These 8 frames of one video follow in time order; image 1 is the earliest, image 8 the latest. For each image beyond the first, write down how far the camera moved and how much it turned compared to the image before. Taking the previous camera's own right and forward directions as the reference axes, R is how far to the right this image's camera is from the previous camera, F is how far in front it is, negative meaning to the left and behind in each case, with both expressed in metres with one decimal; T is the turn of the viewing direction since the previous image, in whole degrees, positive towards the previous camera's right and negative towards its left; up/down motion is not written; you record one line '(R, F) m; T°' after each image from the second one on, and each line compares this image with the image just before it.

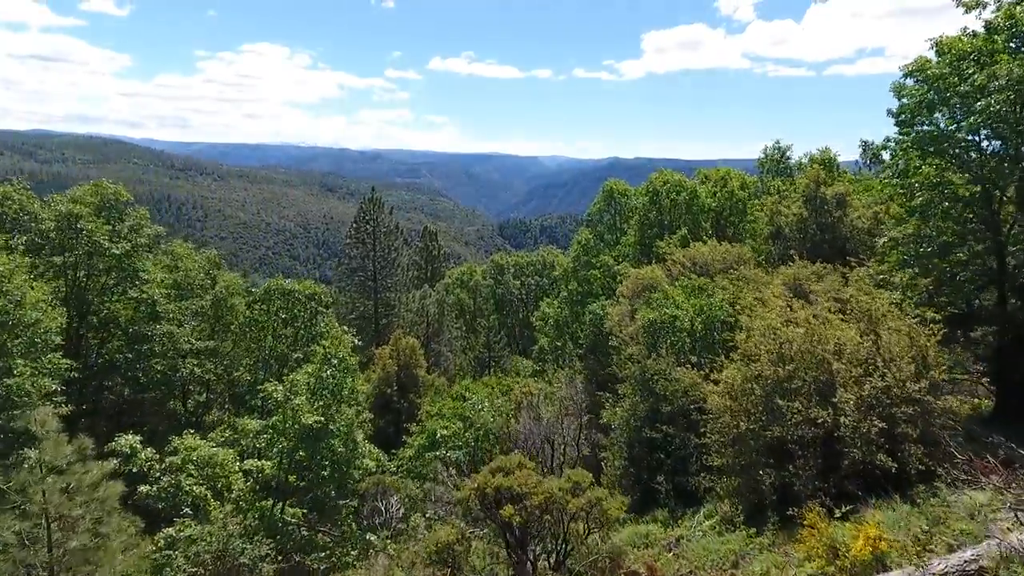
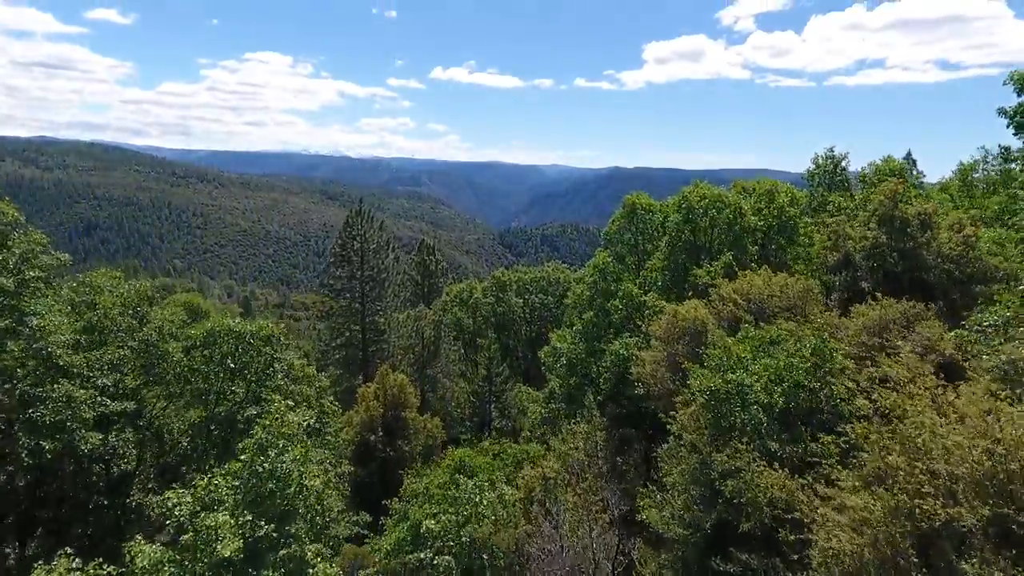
(-0.2, +3.6) m; 0°
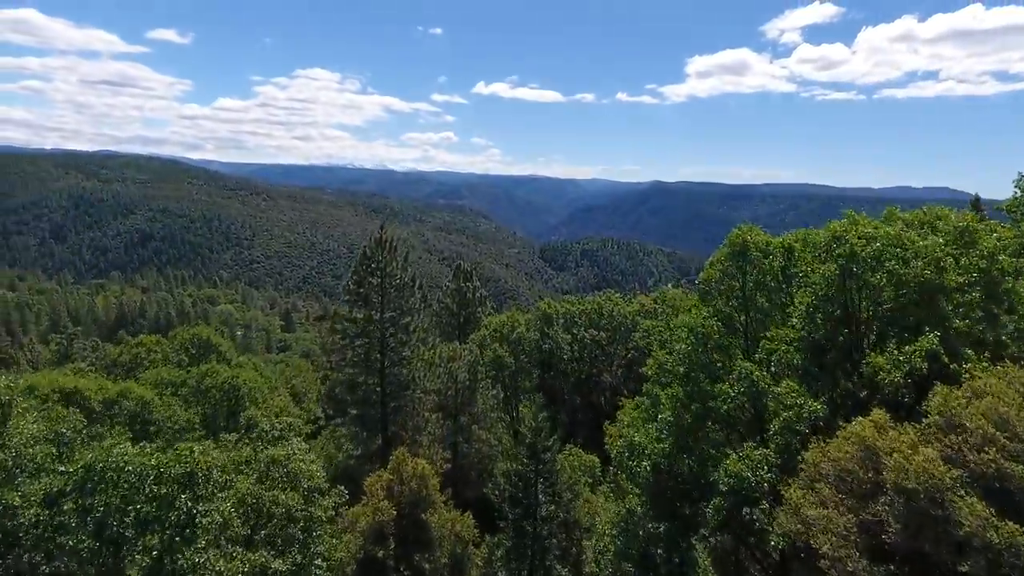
(-0.6, +5.7) m; -4°
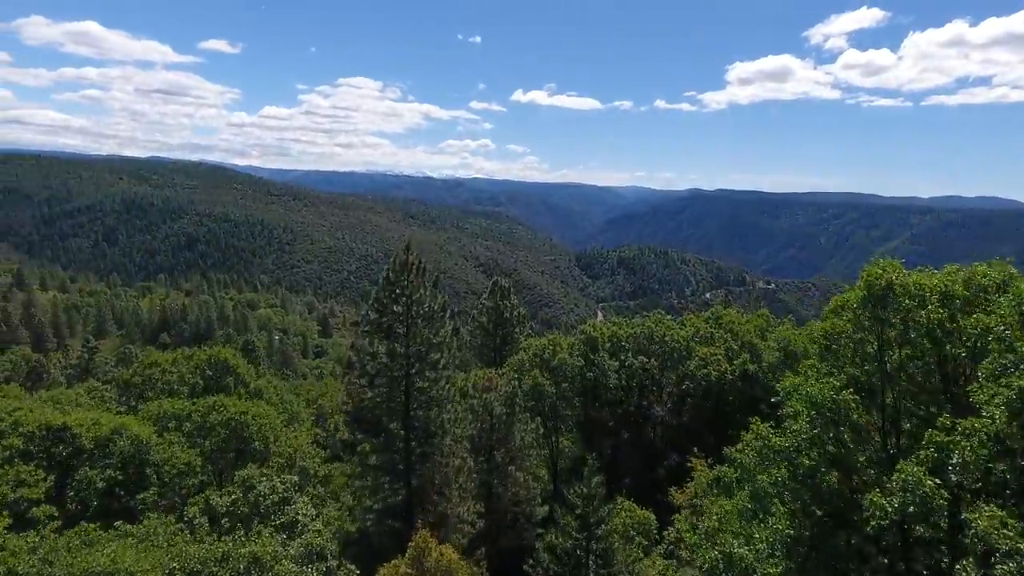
(-0.4, +3.7) m; -3°
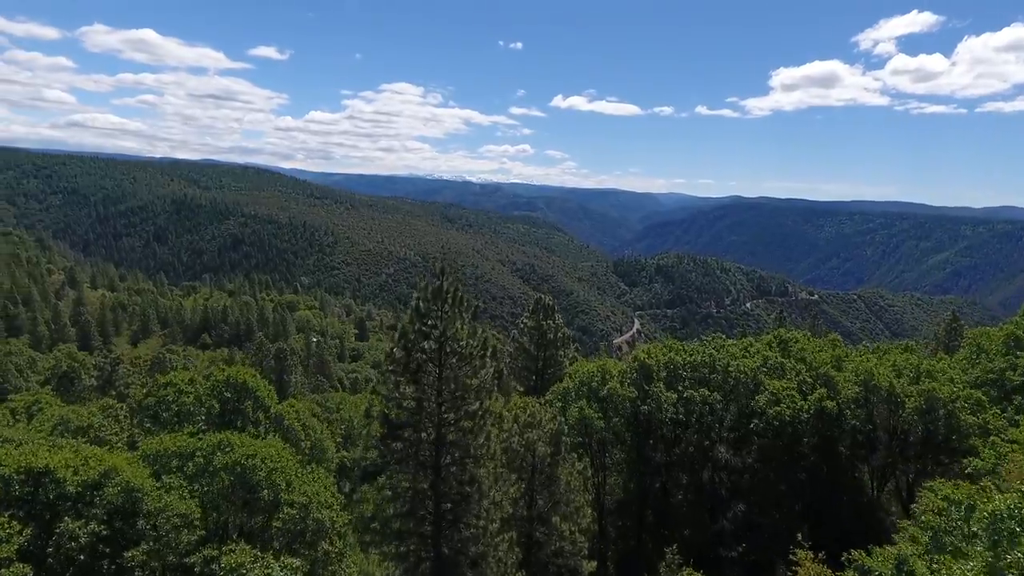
(-0.6, +3.8) m; -3°
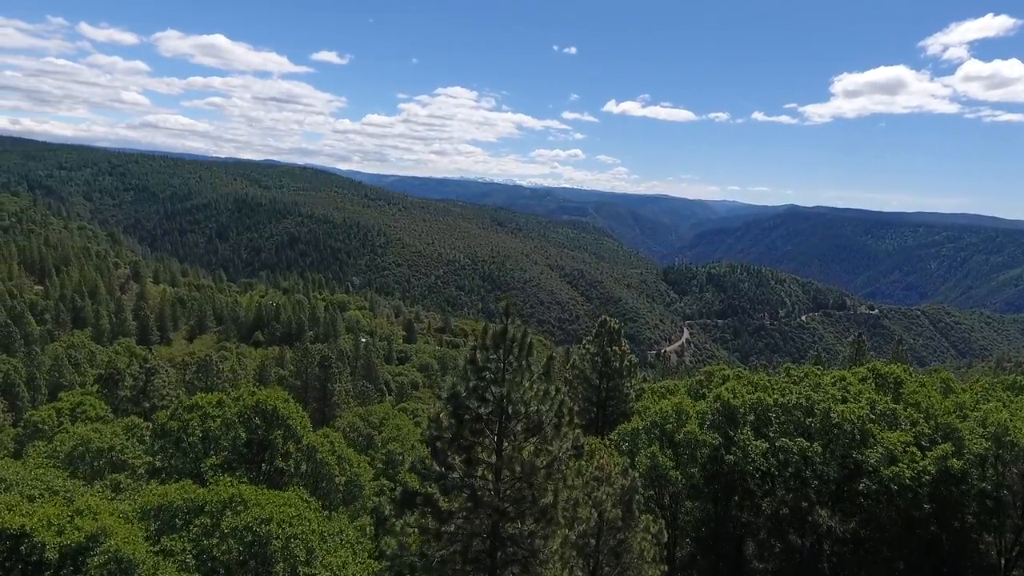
(-0.9, +4.3) m; -4°
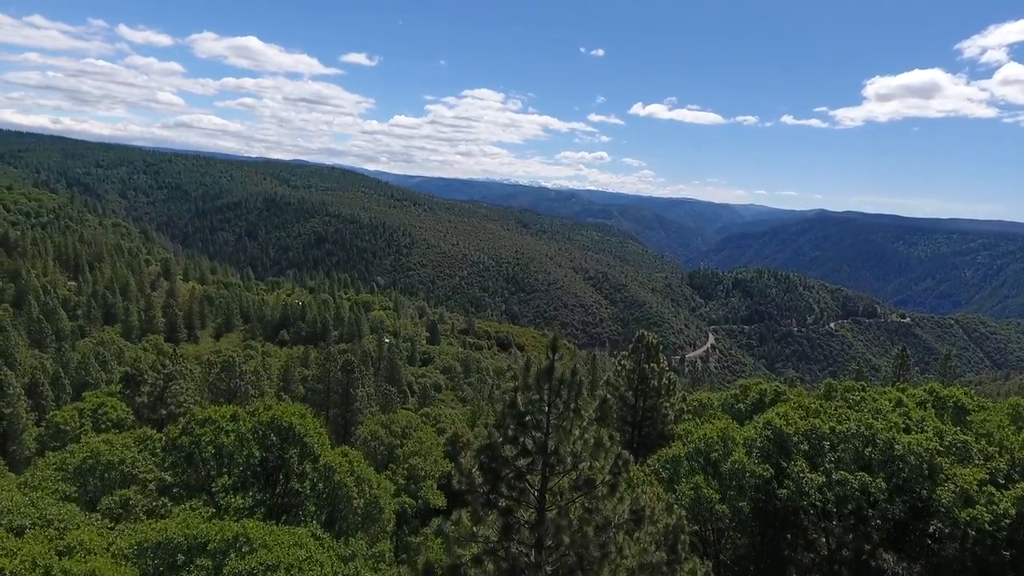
(-0.5, +2.2) m; -2°
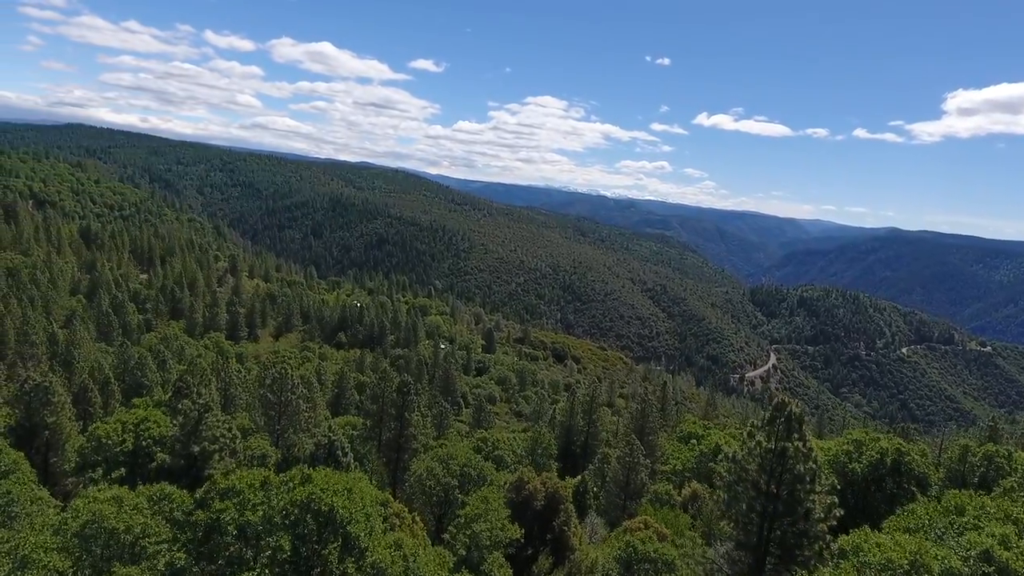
(-2.2, +6.9) m; -5°
